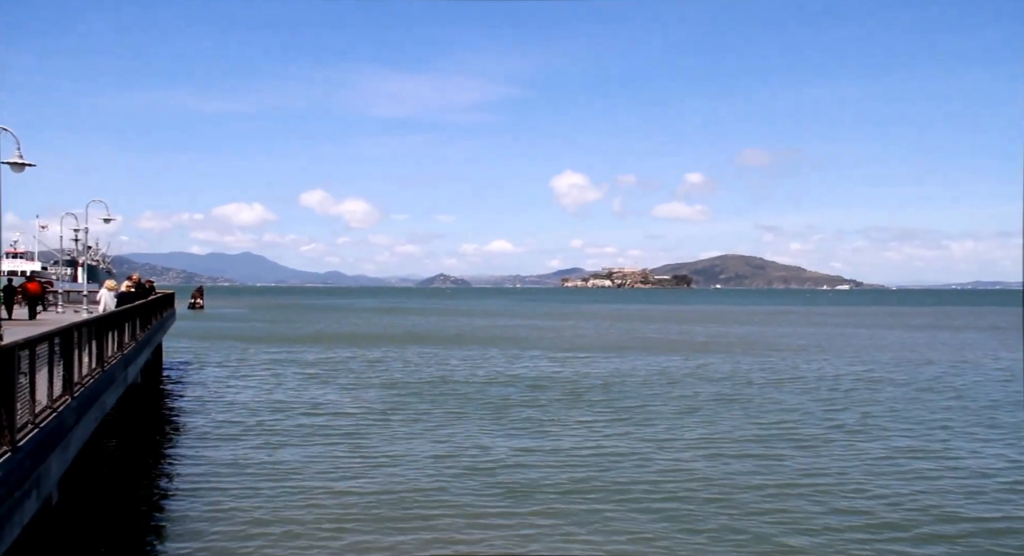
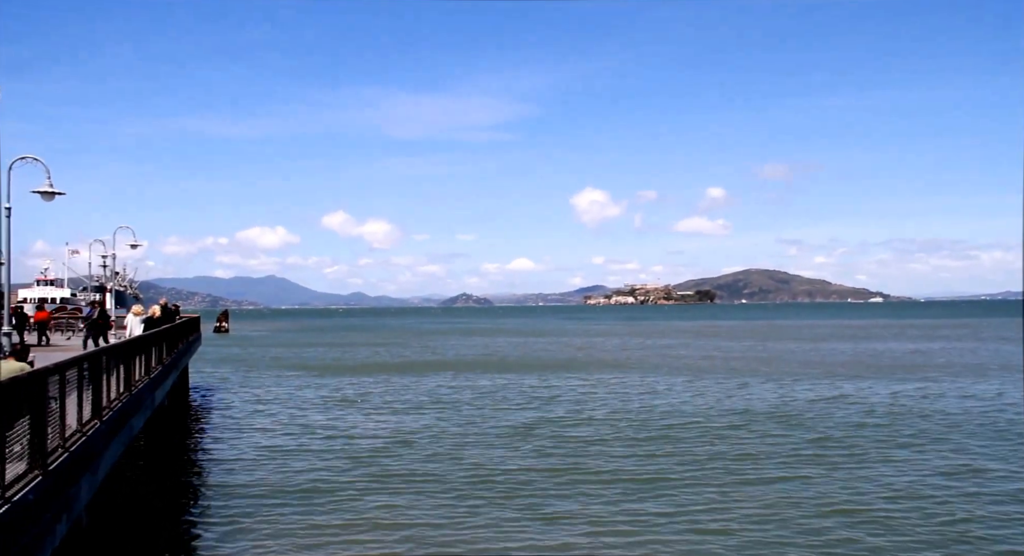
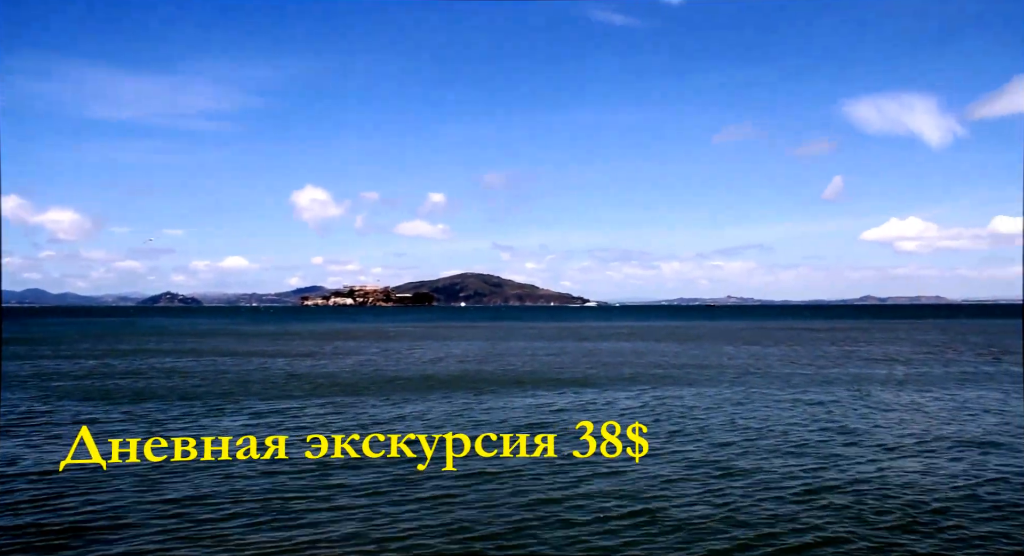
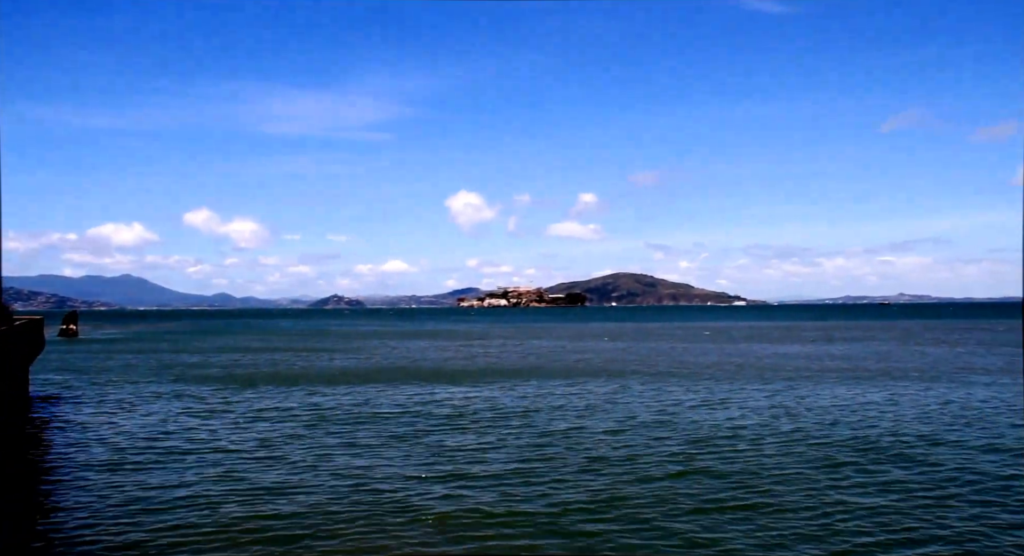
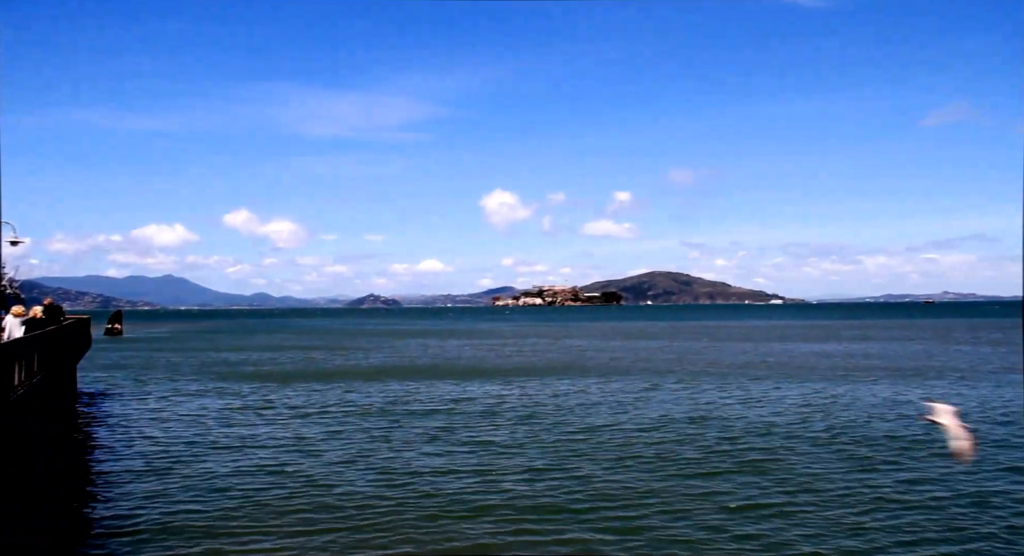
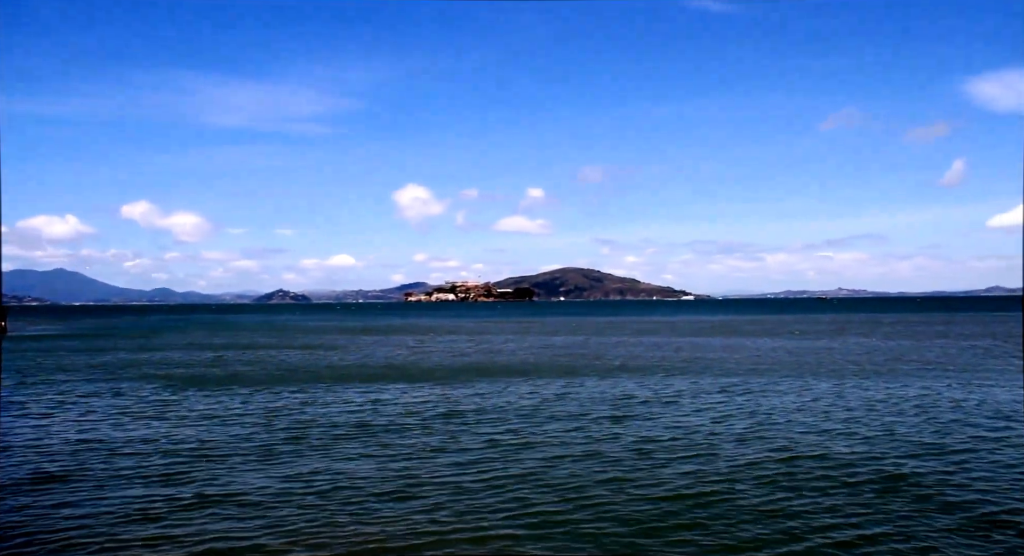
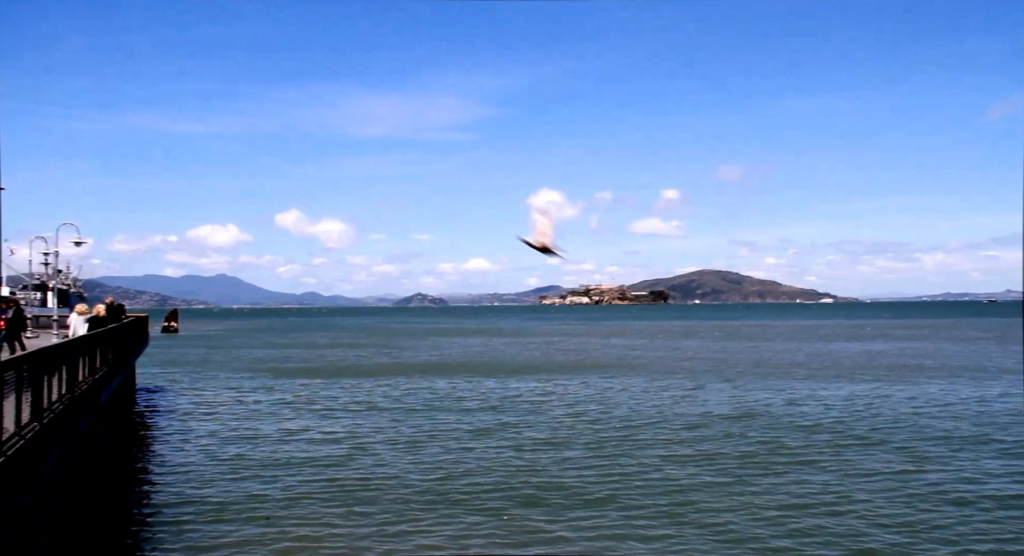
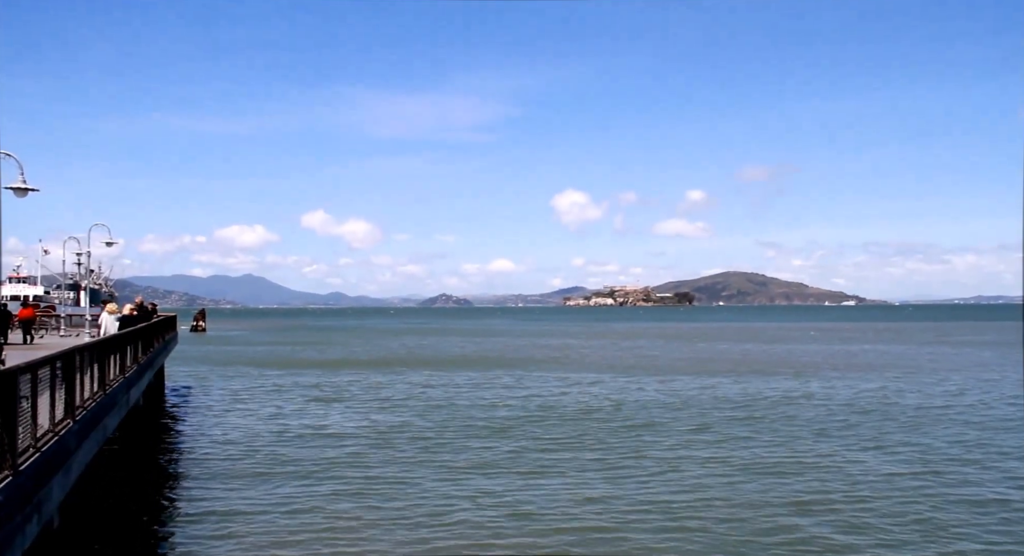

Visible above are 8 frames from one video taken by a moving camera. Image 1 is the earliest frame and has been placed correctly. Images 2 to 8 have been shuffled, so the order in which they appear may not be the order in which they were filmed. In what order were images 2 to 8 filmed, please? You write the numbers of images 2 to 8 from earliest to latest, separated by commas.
8, 2, 7, 5, 4, 6, 3
